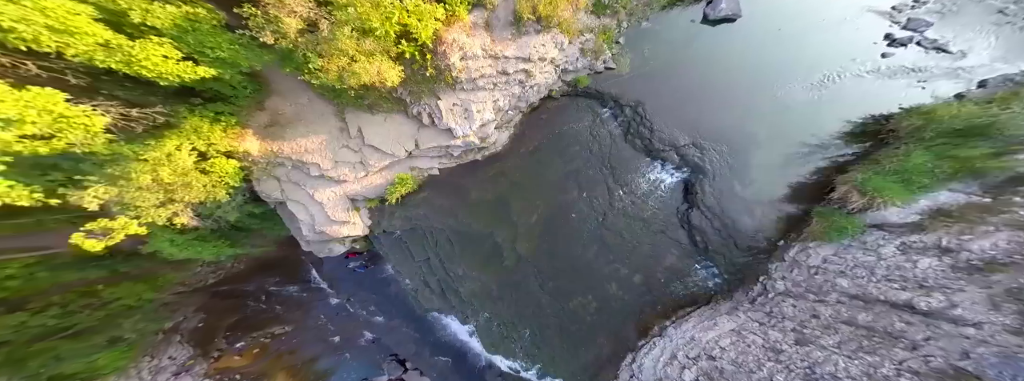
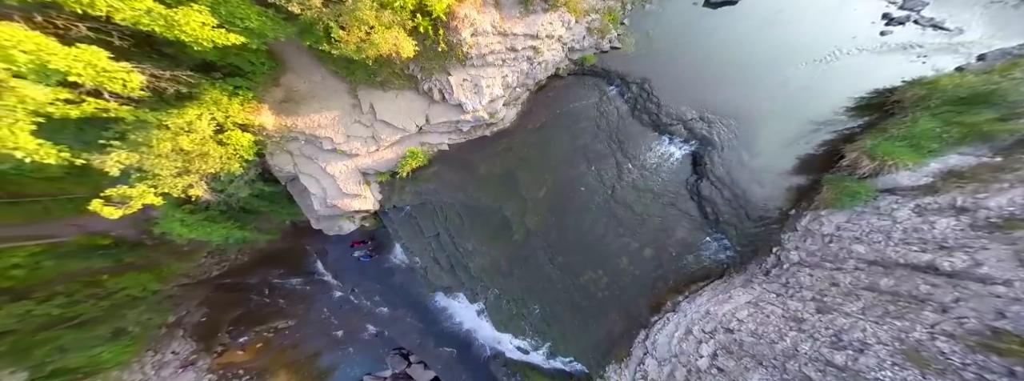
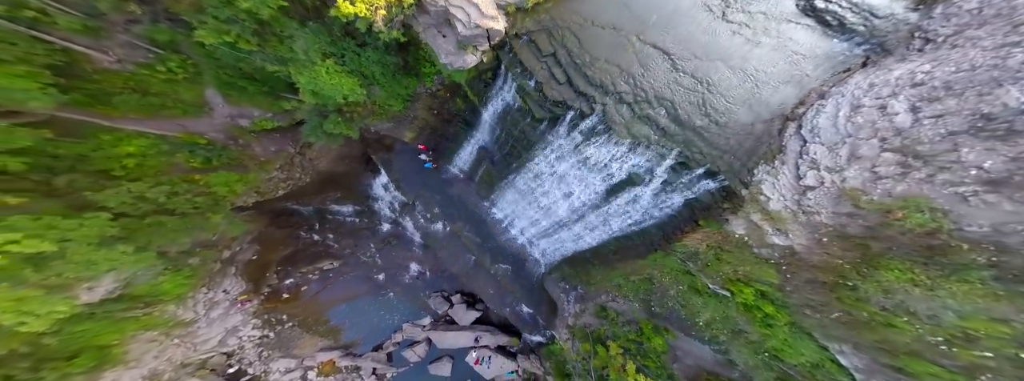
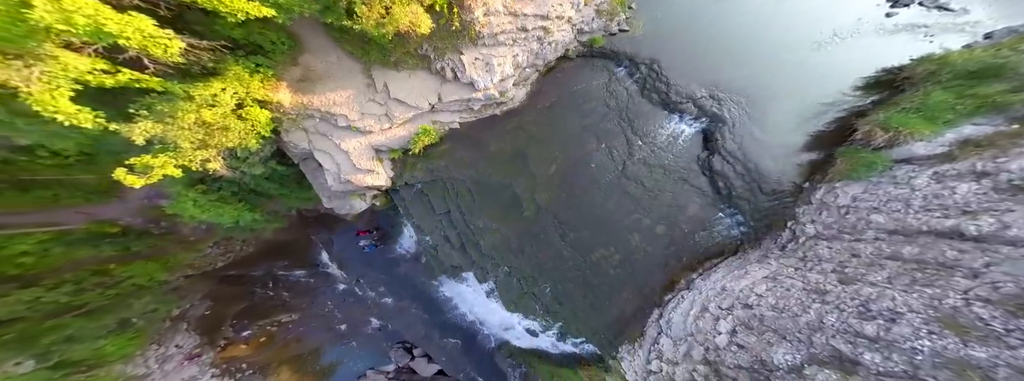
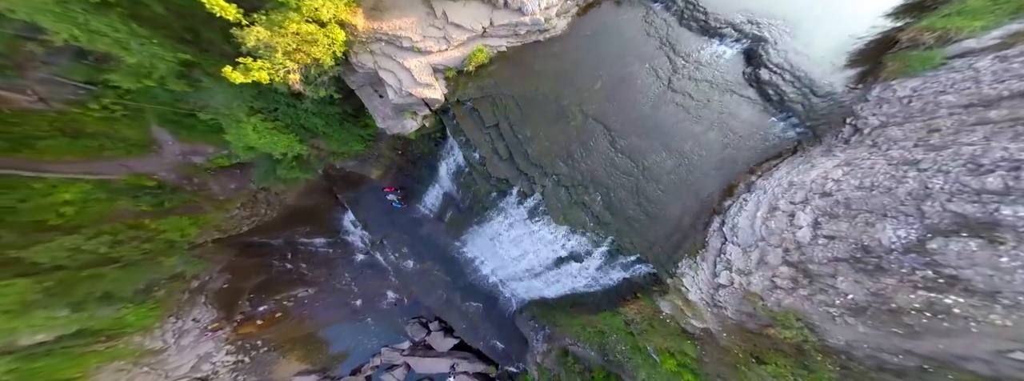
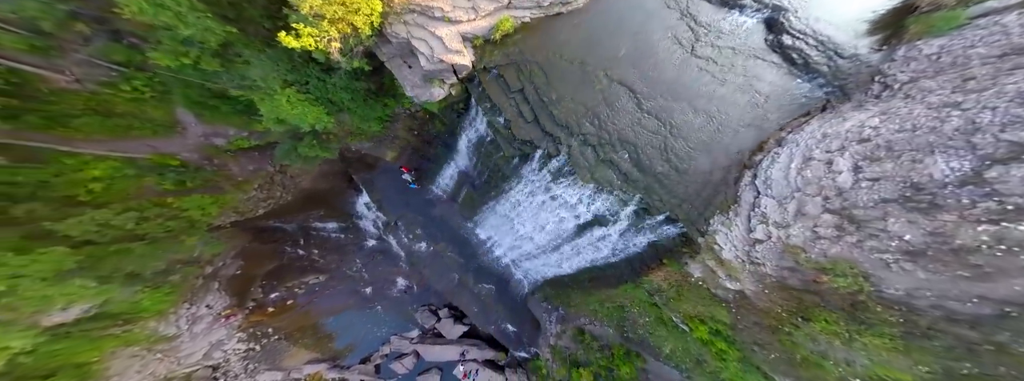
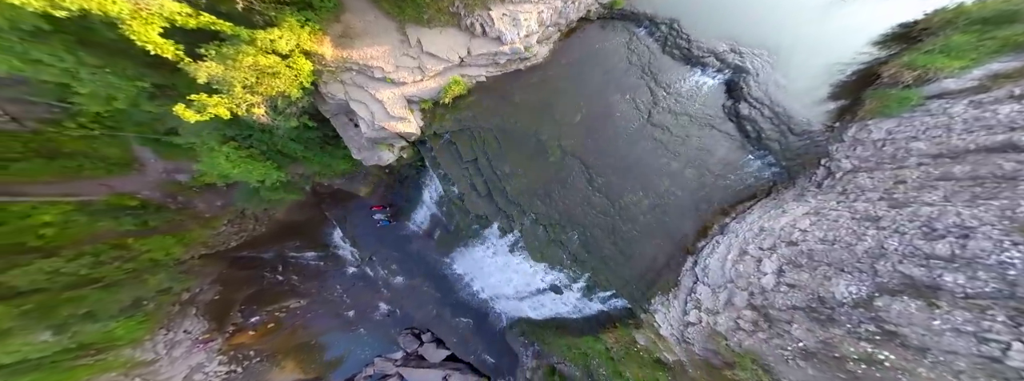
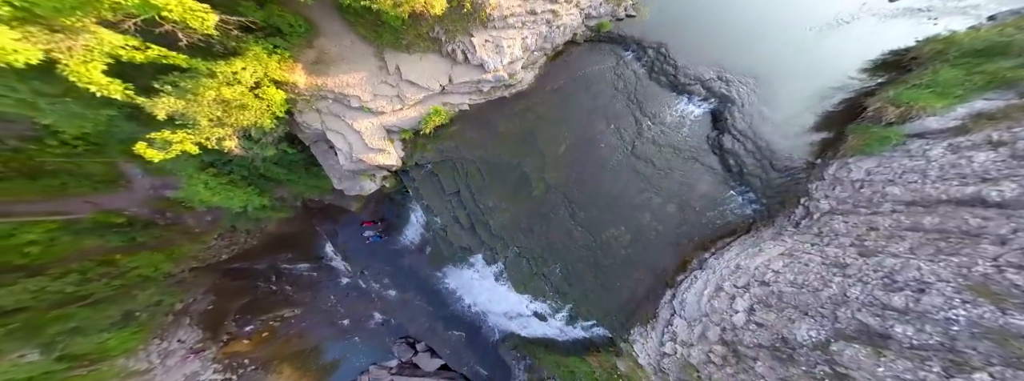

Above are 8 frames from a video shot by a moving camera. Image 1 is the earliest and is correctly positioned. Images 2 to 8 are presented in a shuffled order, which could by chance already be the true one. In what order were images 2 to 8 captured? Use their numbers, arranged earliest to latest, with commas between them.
2, 4, 8, 7, 5, 6, 3
